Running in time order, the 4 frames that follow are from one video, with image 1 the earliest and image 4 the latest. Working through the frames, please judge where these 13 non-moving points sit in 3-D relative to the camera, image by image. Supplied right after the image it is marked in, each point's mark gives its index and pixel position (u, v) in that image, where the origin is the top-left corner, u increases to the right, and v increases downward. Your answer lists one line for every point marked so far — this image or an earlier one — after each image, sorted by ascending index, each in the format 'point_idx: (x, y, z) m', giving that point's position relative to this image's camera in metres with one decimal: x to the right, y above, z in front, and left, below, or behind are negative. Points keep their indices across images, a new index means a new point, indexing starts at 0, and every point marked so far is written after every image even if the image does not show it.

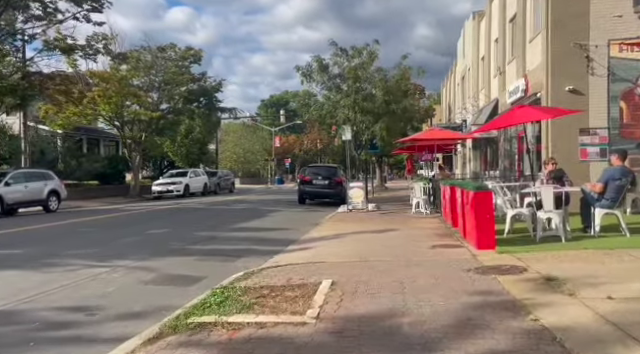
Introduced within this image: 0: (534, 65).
0: (+6.7, +3.5, +18.3) m
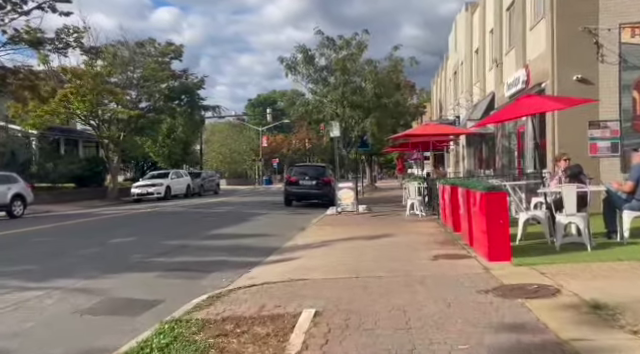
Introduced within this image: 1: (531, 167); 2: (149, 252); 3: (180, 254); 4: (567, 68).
0: (+6.3, +3.5, +16.9) m
1: (+6.6, +0.3, +18.1) m
2: (-3.2, -1.4, +10.8) m
3: (-2.6, -1.4, +10.8) m
4: (+6.2, +2.7, +14.7) m
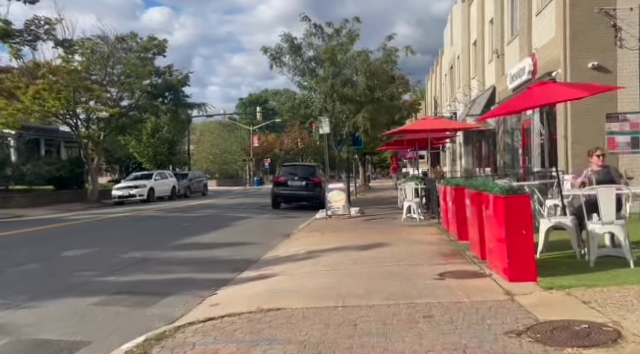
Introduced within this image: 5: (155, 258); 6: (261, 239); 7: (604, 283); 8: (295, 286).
0: (+5.9, +3.6, +15.3) m
1: (+6.2, +0.3, +16.6) m
2: (-3.4, -1.4, +9.2) m
3: (-2.9, -1.5, +9.1) m
4: (+5.9, +2.8, +13.1) m
5: (-2.9, -1.4, +10.3) m
6: (-1.4, -1.4, +13.4) m
7: (+2.9, -1.1, +6.0) m
8: (-0.3, -1.4, +7.3) m
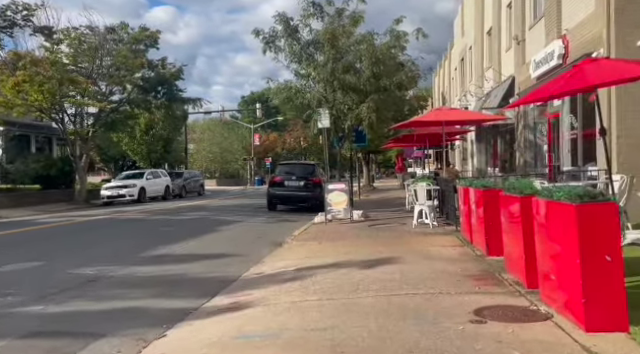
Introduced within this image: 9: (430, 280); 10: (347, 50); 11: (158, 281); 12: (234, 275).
0: (+5.9, +3.6, +13.2) m
1: (+6.2, +0.3, +14.4) m
2: (-3.5, -1.4, +7.1) m
3: (-3.0, -1.4, +7.0) m
4: (+5.9, +2.8, +11.0) m
5: (-3.0, -1.4, +8.3) m
6: (-1.4, -1.4, +11.3) m
7: (+2.8, -1.1, +3.9) m
8: (-0.4, -1.3, +5.3) m
9: (+1.3, -1.2, +6.9) m
10: (+0.8, +3.6, +16.3) m
11: (-2.2, -1.4, +8.1) m
12: (-1.3, -1.5, +8.7) m
